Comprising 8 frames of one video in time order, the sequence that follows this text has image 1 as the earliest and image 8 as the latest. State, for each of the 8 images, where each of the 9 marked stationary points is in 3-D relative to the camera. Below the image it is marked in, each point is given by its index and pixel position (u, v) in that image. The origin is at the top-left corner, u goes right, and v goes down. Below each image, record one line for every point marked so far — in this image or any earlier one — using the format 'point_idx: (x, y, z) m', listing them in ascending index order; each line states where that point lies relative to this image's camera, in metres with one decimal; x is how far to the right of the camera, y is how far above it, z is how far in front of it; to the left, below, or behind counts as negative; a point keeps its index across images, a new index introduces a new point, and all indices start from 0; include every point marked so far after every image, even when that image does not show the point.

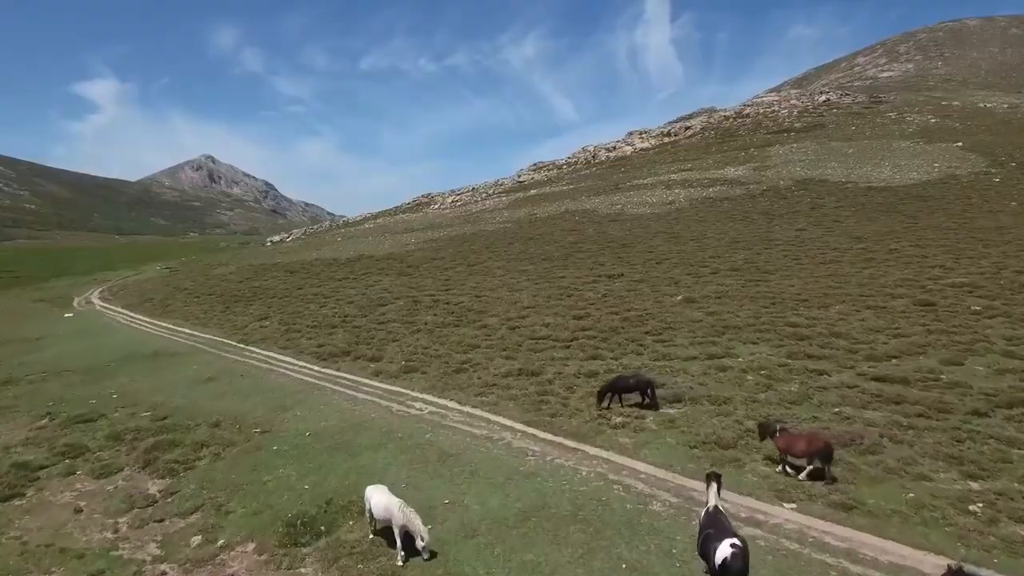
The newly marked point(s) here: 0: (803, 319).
0: (+4.8, -0.5, +10.3) m
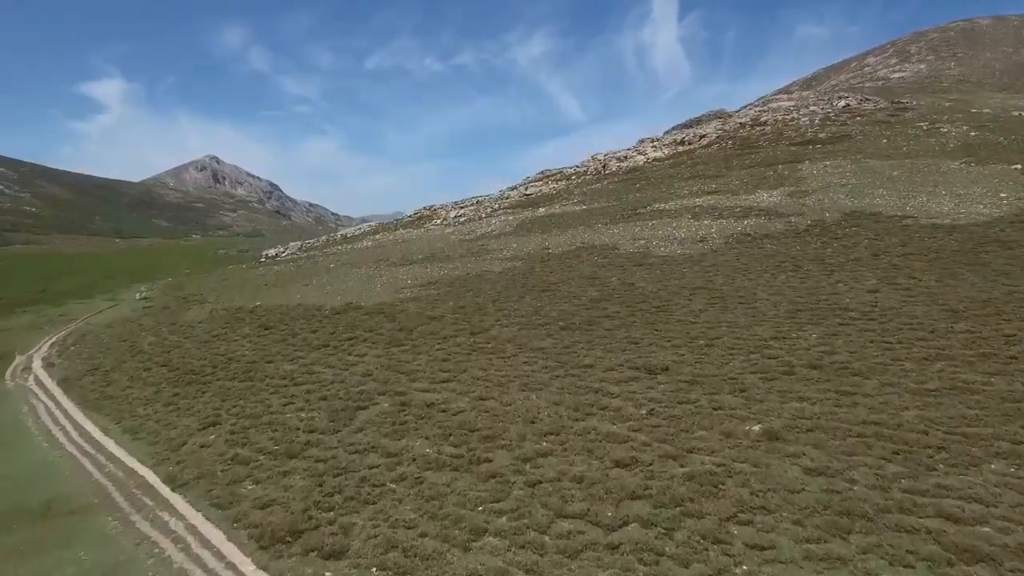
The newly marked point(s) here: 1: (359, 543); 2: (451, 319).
0: (+5.0, -2.4, +7.0) m
1: (-1.8, -3.0, +7.4) m
2: (-1.7, -0.9, +17.6) m
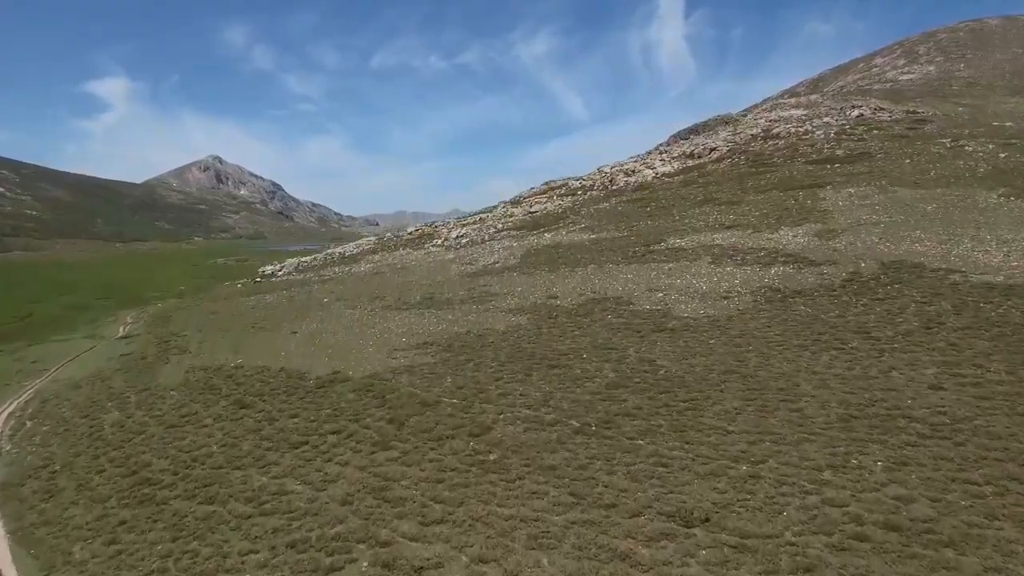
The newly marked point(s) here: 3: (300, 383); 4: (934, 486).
0: (+5.1, -4.5, +4.9) m
1: (-1.7, -5.1, +5.3) m
2: (-1.5, -2.9, +15.4) m
3: (-6.4, -2.9, +19.0) m
4: (+6.9, -3.2, +10.3) m
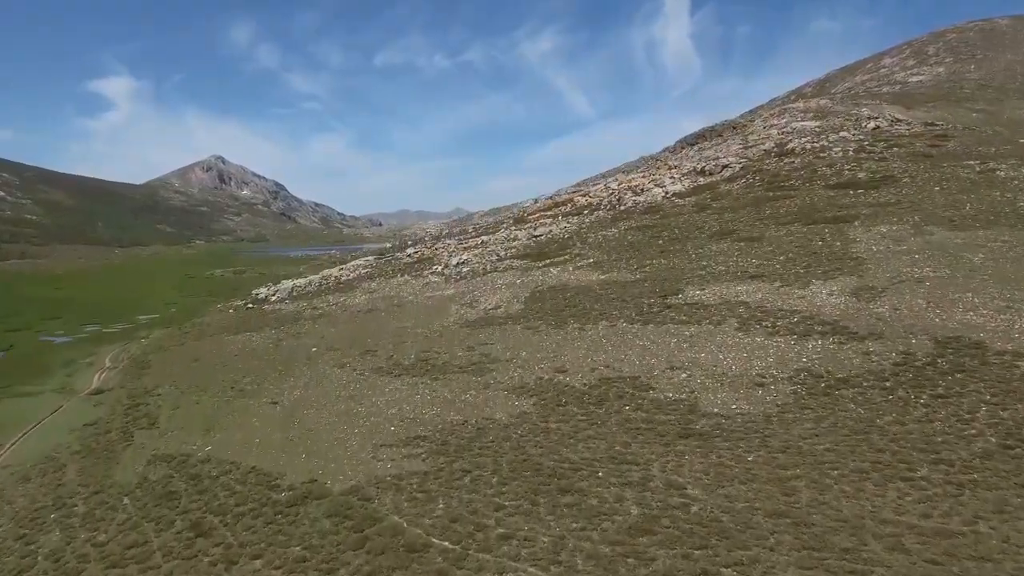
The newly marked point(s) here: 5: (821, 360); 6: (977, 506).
0: (+5.1, -7.1, +2.2) m
1: (-1.7, -7.7, +2.6) m
2: (-1.5, -5.5, +12.8) m
3: (-6.3, -5.4, +16.4) m
4: (+6.9, -5.8, +7.6) m
5: (+9.6, -2.3, +19.8) m
6: (+9.3, -4.4, +12.6) m
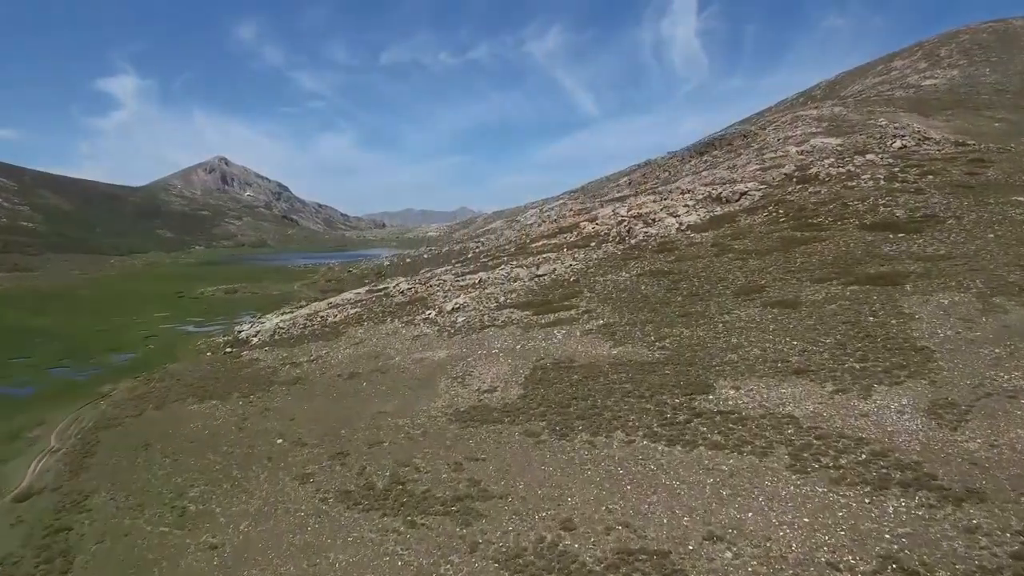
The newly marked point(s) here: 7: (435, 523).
0: (+4.8, -10.9, -2.5) m
1: (-2.0, -11.4, -2.0) m
2: (-1.7, -9.2, +8.2) m
3: (-6.5, -9.1, +11.8) m
4: (+6.6, -9.5, +2.9) m
5: (+9.4, -6.0, +15.1) m
6: (+9.0, -8.1, +7.9) m
7: (-2.2, -7.0, +18.8) m
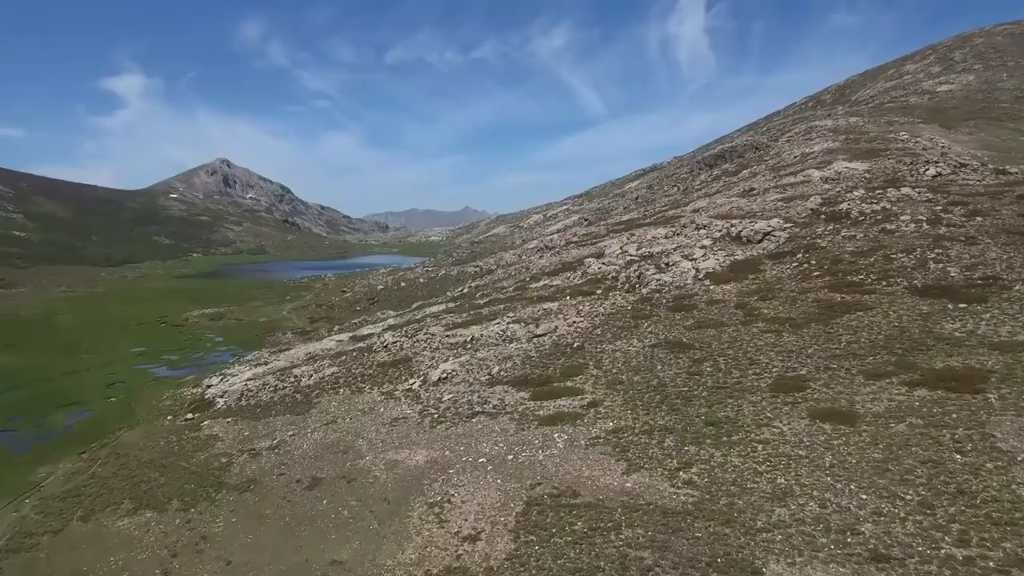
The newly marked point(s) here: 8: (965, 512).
0: (+4.1, -15.4, -8.5) m
1: (-2.7, -15.9, -7.9) m
2: (-2.3, -13.7, +2.2) m
3: (-7.1, -13.6, +5.9) m
4: (+6.0, -14.1, -3.1) m
5: (+8.9, -10.5, +9.0) m
6: (+8.4, -12.6, +1.9) m
7: (-2.8, -11.4, +12.9) m
8: (+13.7, -6.8, +19.2) m
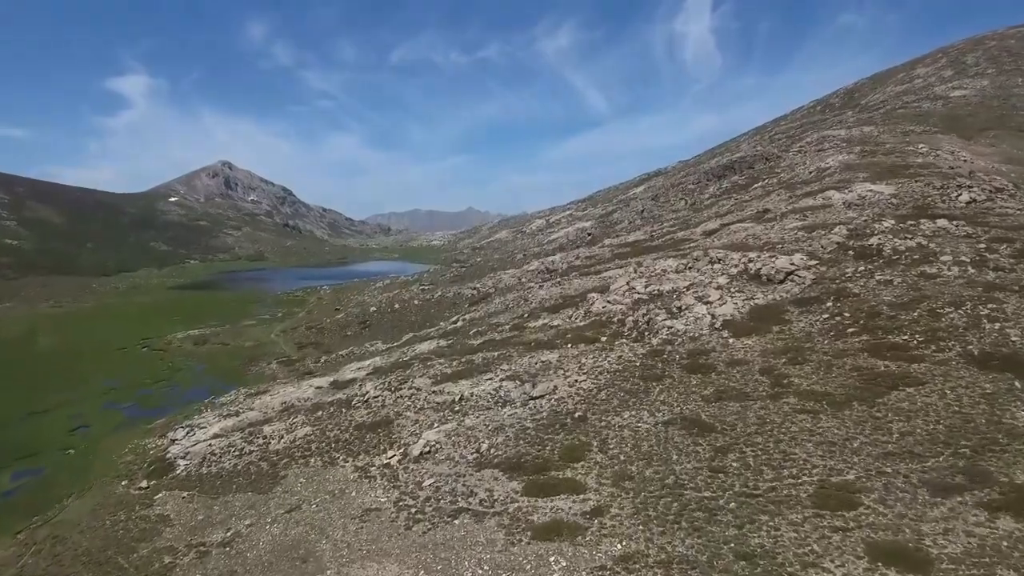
0: (+3.4, -19.0, -13.7) m
1: (-3.4, -19.5, -13.2) m
2: (-3.0, -17.3, -3.0) m
3: (-7.7, -17.2, +0.7) m
4: (+5.3, -17.6, -8.4) m
5: (+8.3, -14.1, +3.7) m
6: (+7.8, -16.2, -3.4) m
7: (-3.4, -15.0, +7.7) m
8: (+13.2, -10.4, +13.9) m
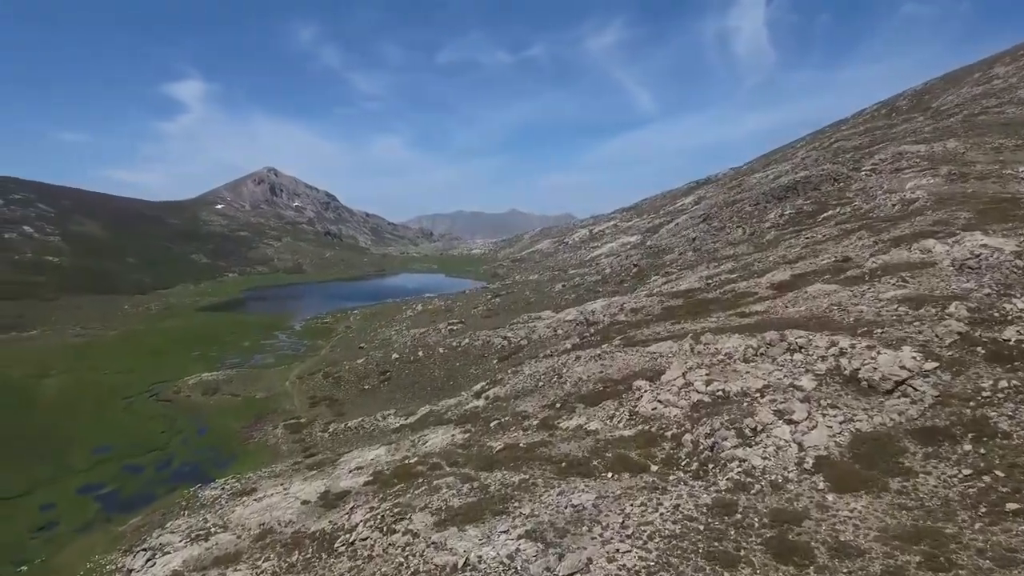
0: (+0.5, -25.8, -24.0) m
1: (-6.2, -26.3, -23.0) m
2: (-5.1, -24.1, -12.9) m
3: (-9.6, -23.9, -8.8) m
4: (+2.8, -24.5, -18.8) m
5: (+6.6, -20.9, -6.9) m
6: (+5.6, -23.1, -14.0) m
7: (-4.7, -21.8, -2.2) m
8: (+12.2, -17.3, +2.9) m
